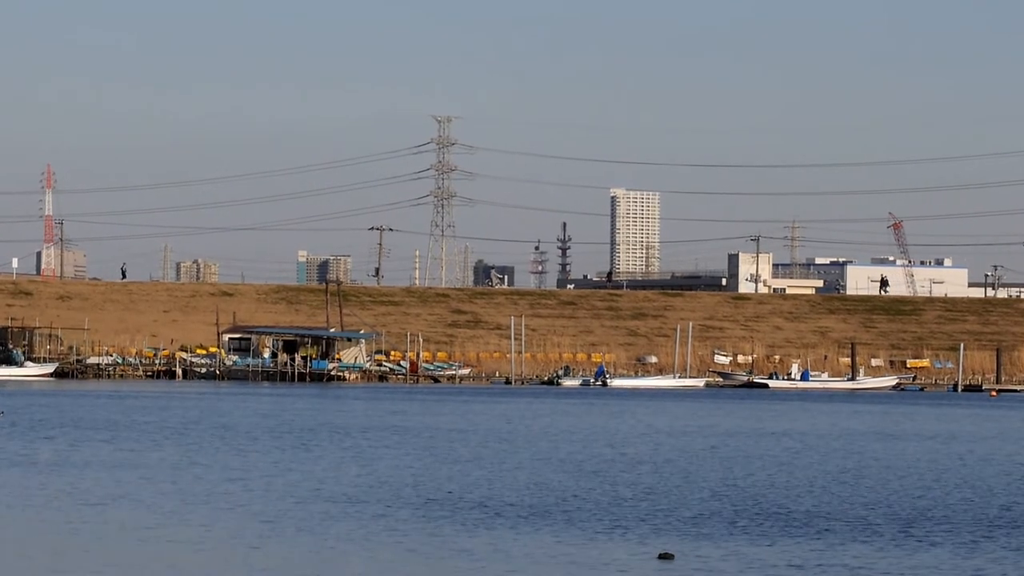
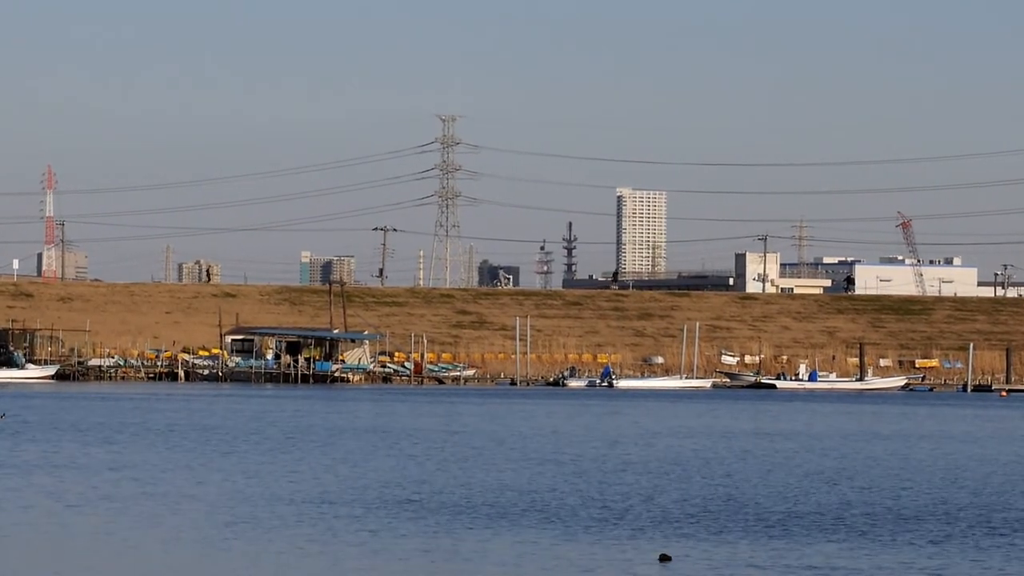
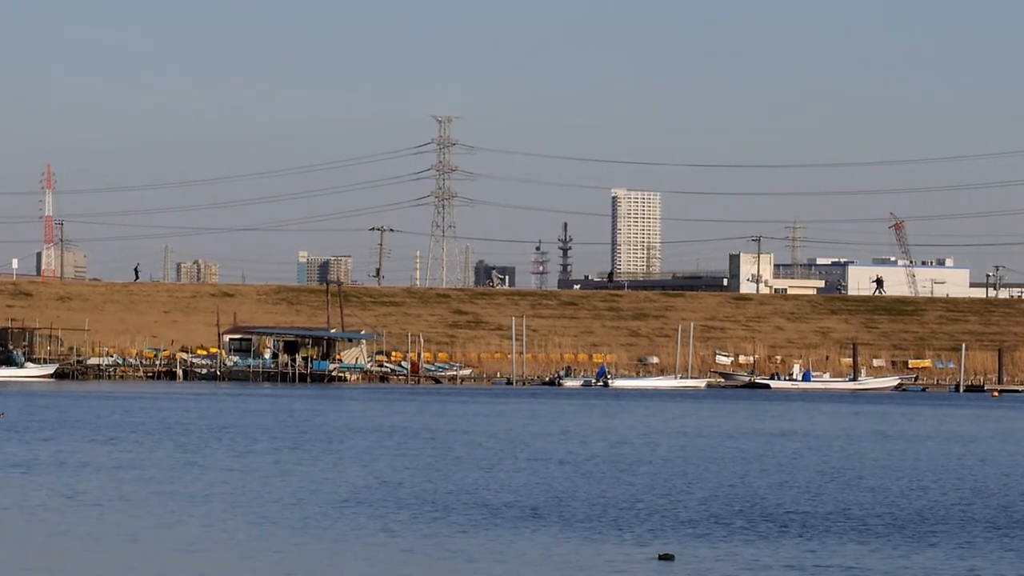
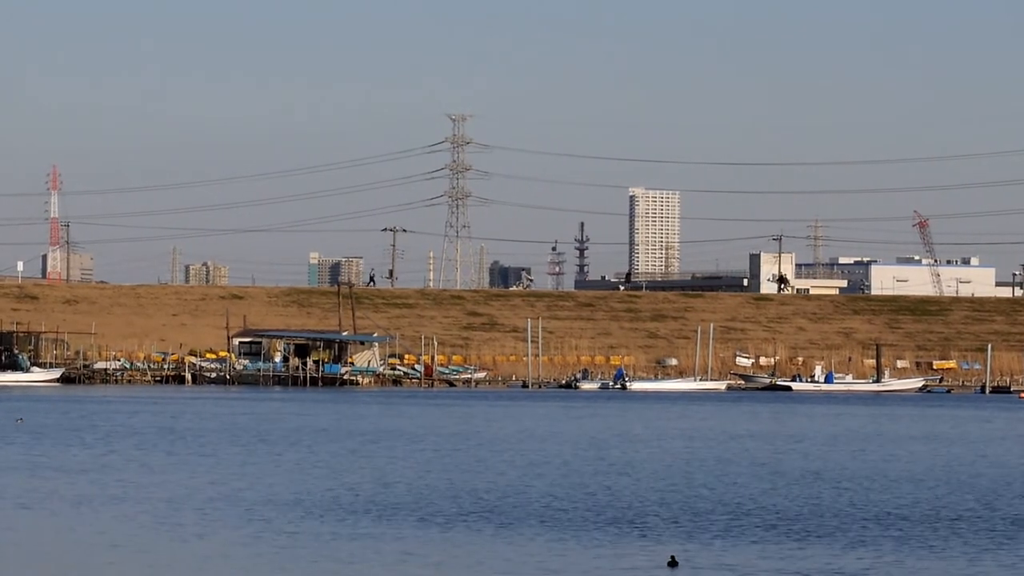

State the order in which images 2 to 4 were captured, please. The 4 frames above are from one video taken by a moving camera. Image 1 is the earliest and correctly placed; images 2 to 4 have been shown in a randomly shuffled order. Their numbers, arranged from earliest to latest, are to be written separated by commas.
3, 2, 4
